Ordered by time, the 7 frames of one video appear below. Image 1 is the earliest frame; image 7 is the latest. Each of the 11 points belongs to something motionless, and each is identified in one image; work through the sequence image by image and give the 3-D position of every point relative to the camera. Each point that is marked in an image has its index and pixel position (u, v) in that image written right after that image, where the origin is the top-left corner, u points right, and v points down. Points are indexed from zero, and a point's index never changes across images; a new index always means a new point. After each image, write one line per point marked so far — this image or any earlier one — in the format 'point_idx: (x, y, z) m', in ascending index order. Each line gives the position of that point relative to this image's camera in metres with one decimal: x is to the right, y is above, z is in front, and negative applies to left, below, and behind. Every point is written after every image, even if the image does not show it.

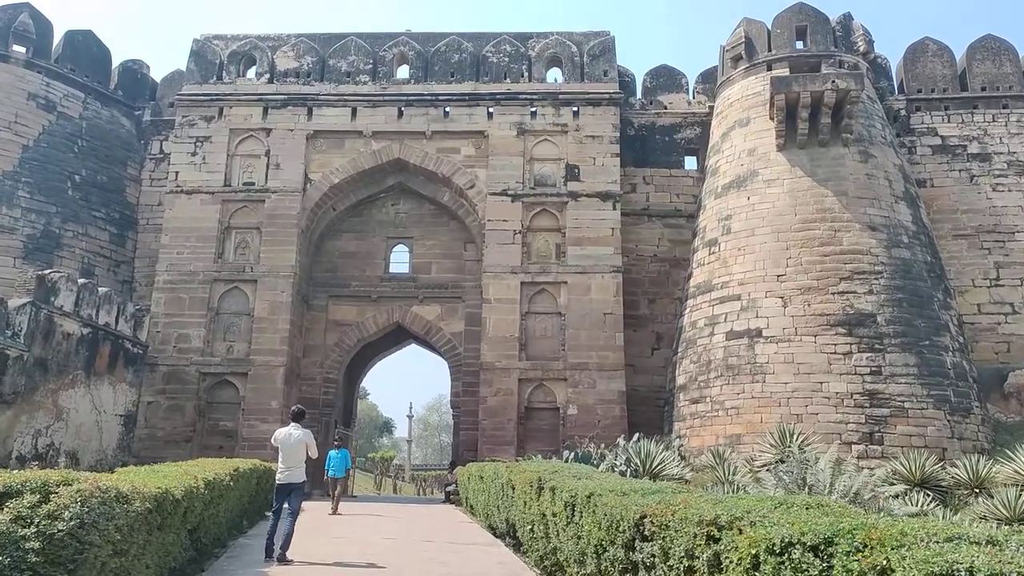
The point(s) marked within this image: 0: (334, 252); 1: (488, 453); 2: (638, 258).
0: (-3.3, +0.7, +15.4) m
1: (-0.4, -2.6, +13.2) m
2: (+2.3, +0.5, +14.9) m
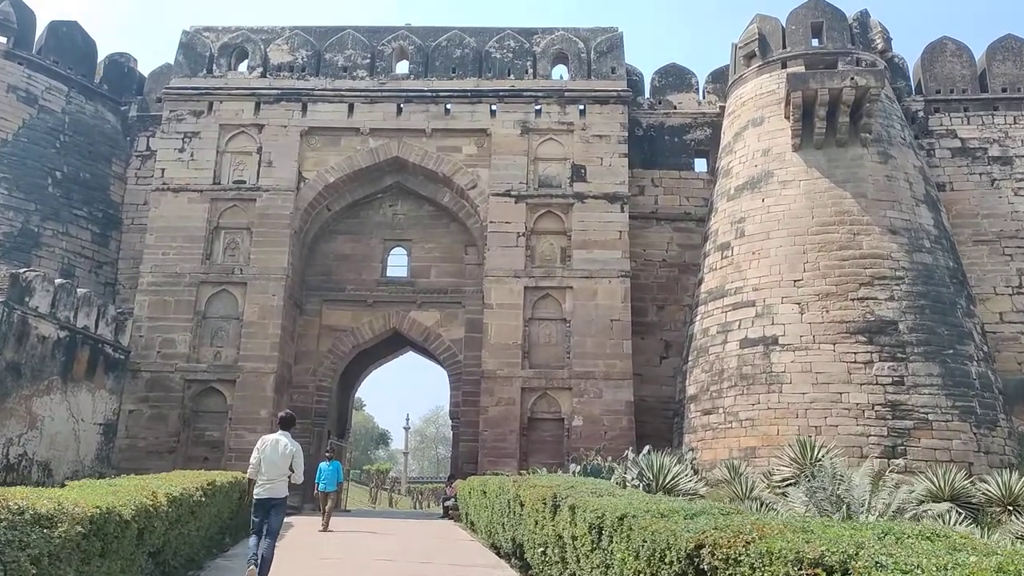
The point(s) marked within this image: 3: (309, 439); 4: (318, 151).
0: (-3.3, +0.6, +14.8) m
1: (-0.4, -2.7, +12.5) m
2: (+2.3, +0.4, +14.3) m
3: (-3.4, -2.5, +13.7) m
4: (-3.3, +2.4, +14.3) m
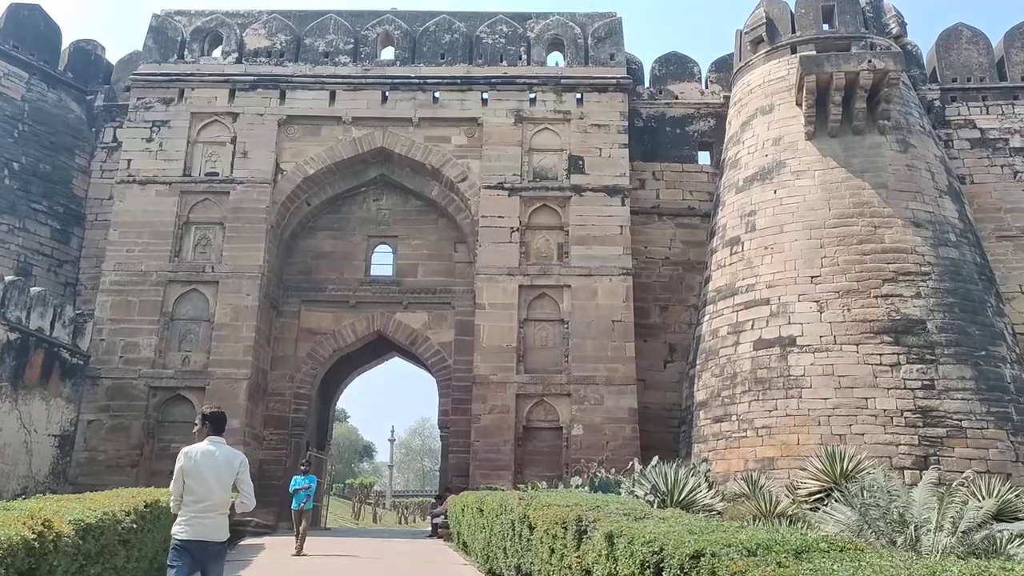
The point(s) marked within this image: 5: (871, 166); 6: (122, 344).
0: (-3.4, +0.6, +13.8) m
1: (-0.4, -2.7, +11.5) m
2: (+2.2, +0.4, +13.4) m
3: (-3.5, -2.5, +12.7) m
4: (-3.5, +2.4, +13.3) m
5: (+4.8, +1.6, +11.1) m
6: (-5.8, -0.8, +12.3) m
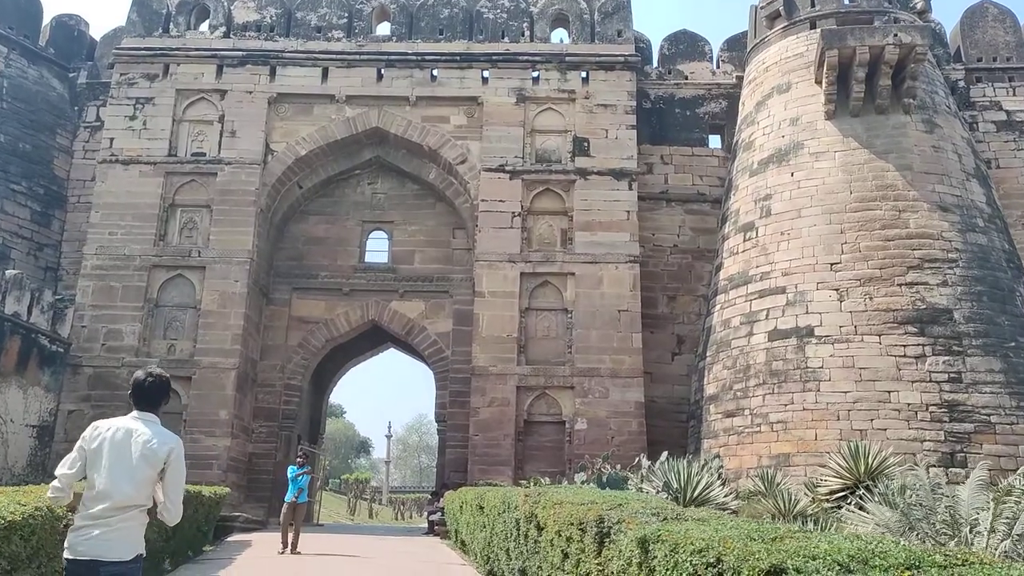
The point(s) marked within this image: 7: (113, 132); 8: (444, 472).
0: (-3.4, +0.8, +13.2) m
1: (-0.4, -2.5, +11.0) m
2: (+2.2, +0.6, +12.8) m
3: (-3.5, -2.3, +12.1) m
4: (-3.4, +2.6, +12.7) m
5: (+4.8, +1.8, +10.5) m
6: (-5.8, -0.6, +11.7) m
7: (-6.0, +2.4, +12.5) m
8: (-1.0, -2.7, +11.9) m
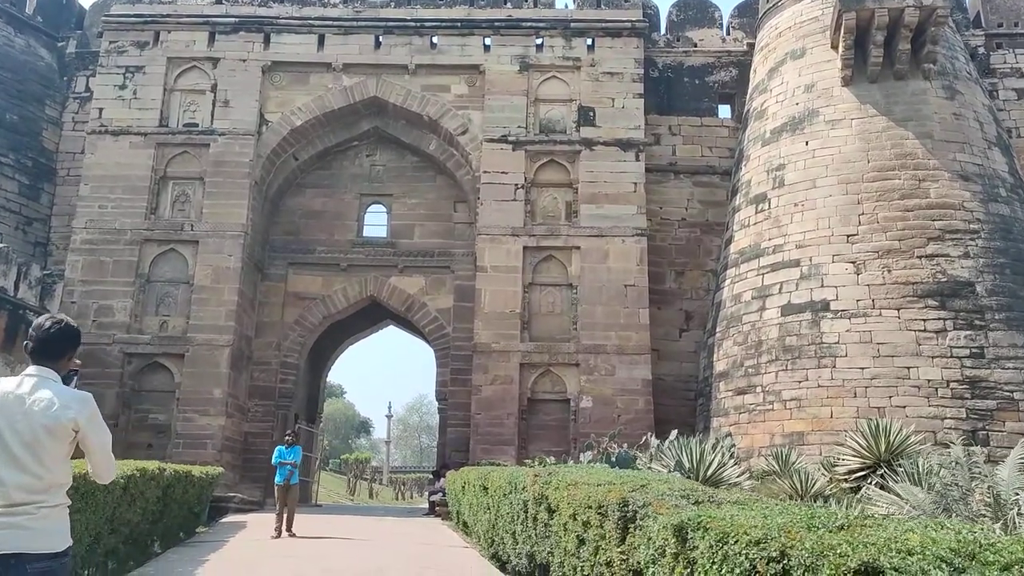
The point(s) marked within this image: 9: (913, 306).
0: (-3.3, +1.2, +12.8) m
1: (-0.4, -2.1, +10.6) m
2: (+2.3, +1.0, +12.4) m
3: (-3.4, -1.9, +11.8) m
4: (-3.4, +2.9, +12.3) m
5: (+4.9, +2.1, +10.1) m
6: (-5.7, -0.3, +11.3) m
7: (-6.0, +2.7, +12.1) m
8: (-0.9, -2.3, +11.6) m
9: (+4.4, -0.2, +9.2) m
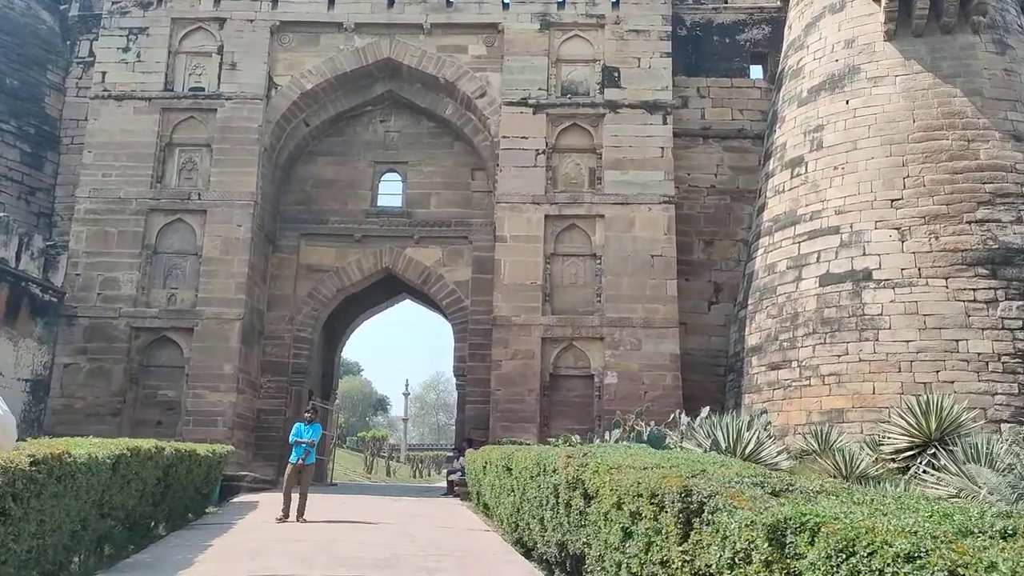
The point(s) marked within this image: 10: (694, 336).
0: (-3.0, +1.6, +12.3) m
1: (-0.1, -1.8, +10.2) m
2: (+2.6, +1.4, +11.8) m
3: (-3.1, -1.5, +11.4) m
4: (-3.1, +3.3, +11.7) m
5: (+5.1, +2.5, +9.4) m
6: (-5.4, +0.1, +10.9) m
7: (-5.7, +3.1, +11.7) m
8: (-0.7, -1.9, +11.2) m
9: (+4.7, +0.1, +8.6) m
10: (+2.5, -0.7, +11.3) m
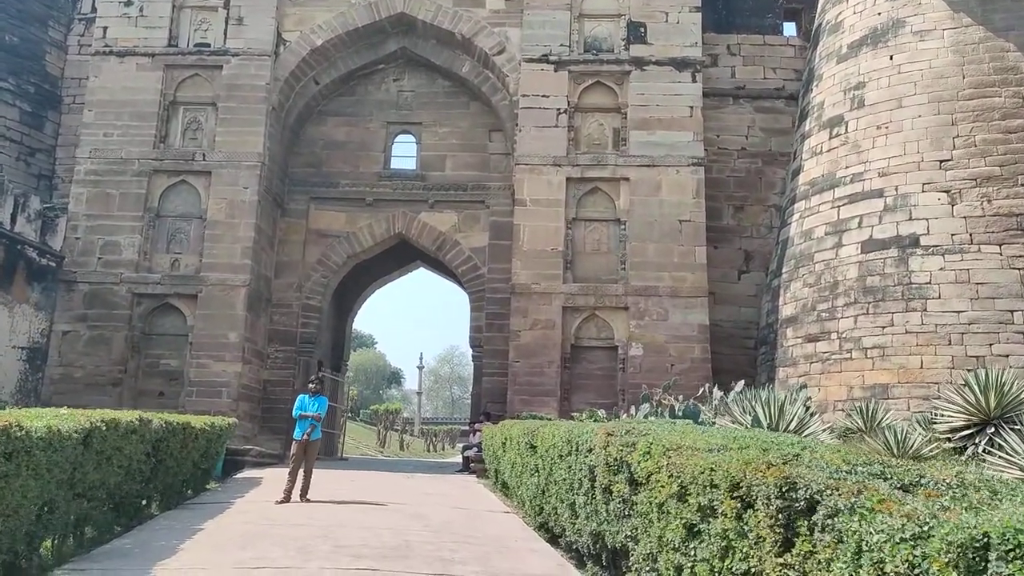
0: (-2.8, +2.1, +11.7) m
1: (+0.1, -1.4, +9.7) m
2: (+2.8, +1.8, +11.1) m
3: (-2.9, -1.1, +10.9) m
4: (-2.8, +3.8, +11.1) m
5: (+5.4, +2.8, +8.7) m
6: (-5.2, +0.6, +10.4) m
7: (-5.4, +3.6, +11.1) m
8: (-0.4, -1.5, +10.7) m
9: (+4.9, +0.5, +8.0) m
10: (+2.7, -0.2, +10.7) m
